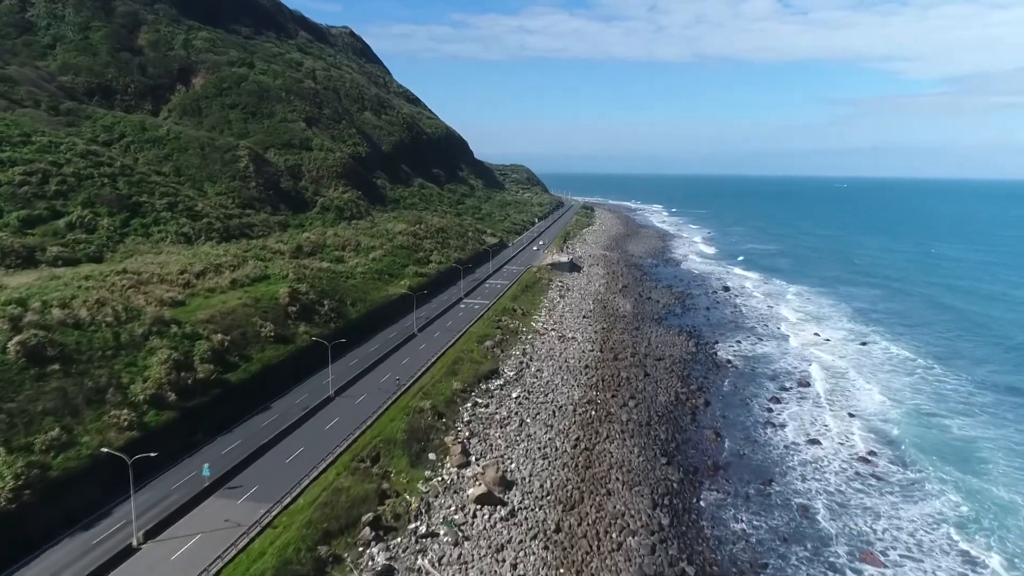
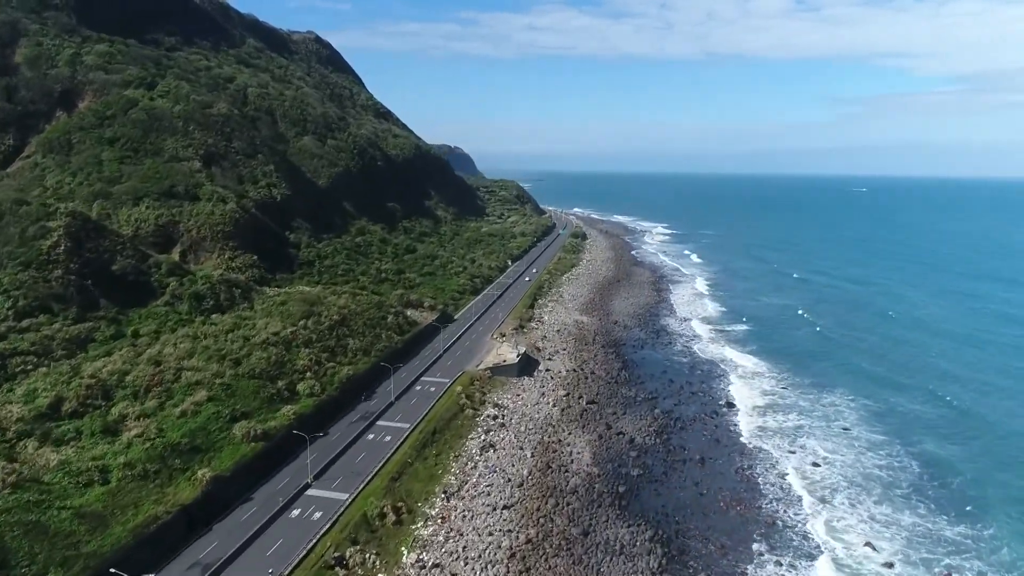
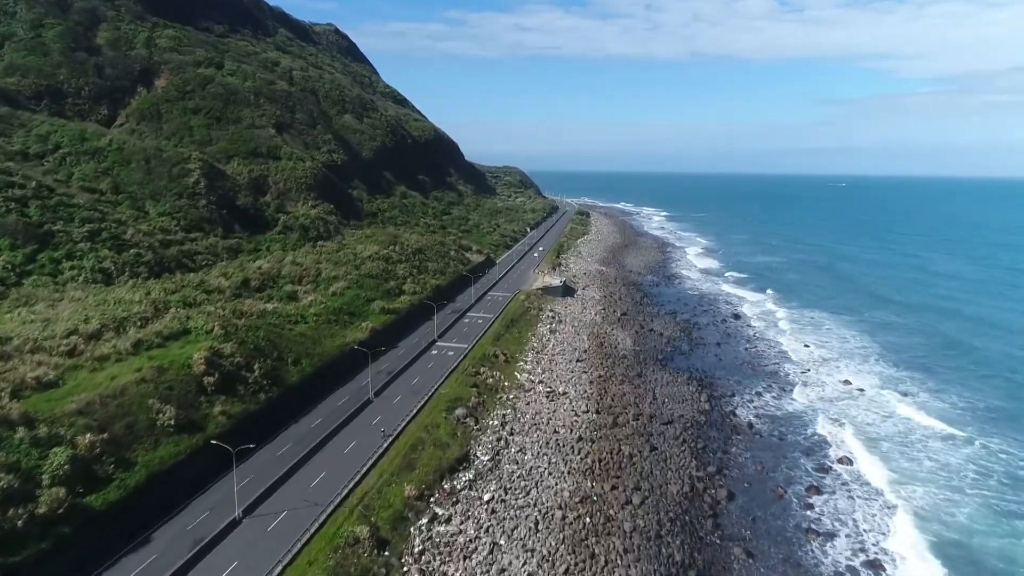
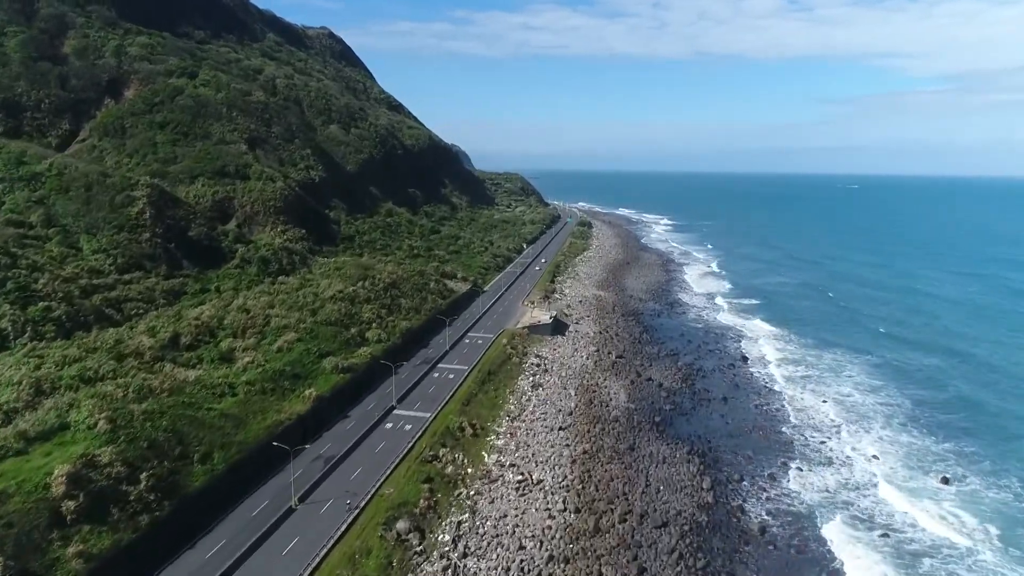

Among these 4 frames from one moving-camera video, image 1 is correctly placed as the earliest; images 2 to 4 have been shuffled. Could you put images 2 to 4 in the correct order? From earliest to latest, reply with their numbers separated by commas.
3, 4, 2
